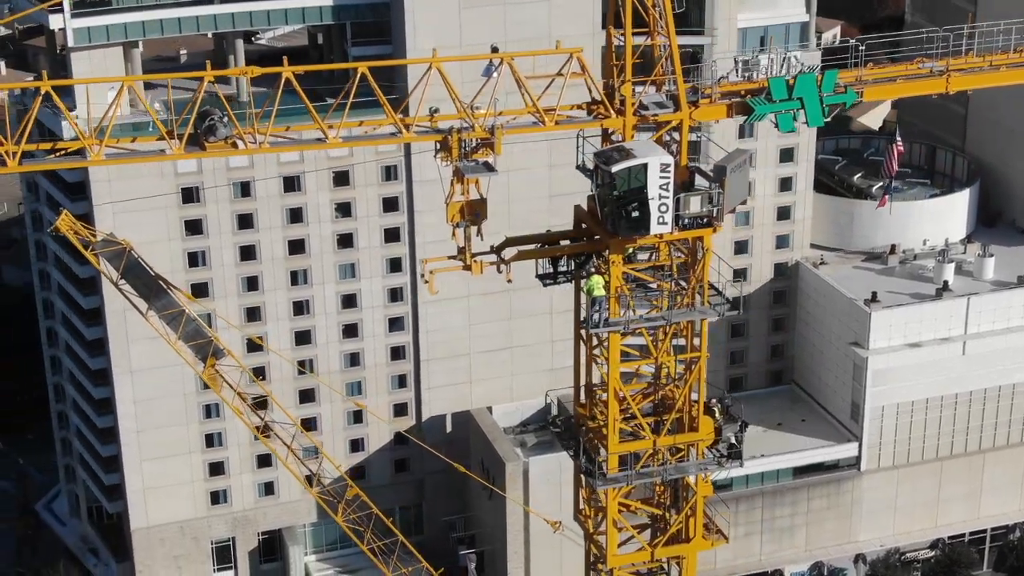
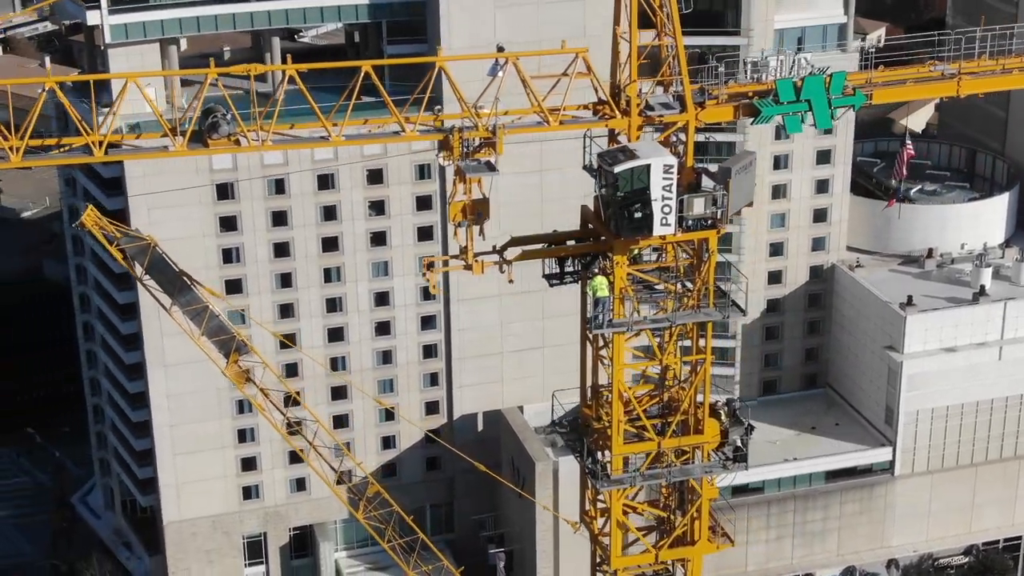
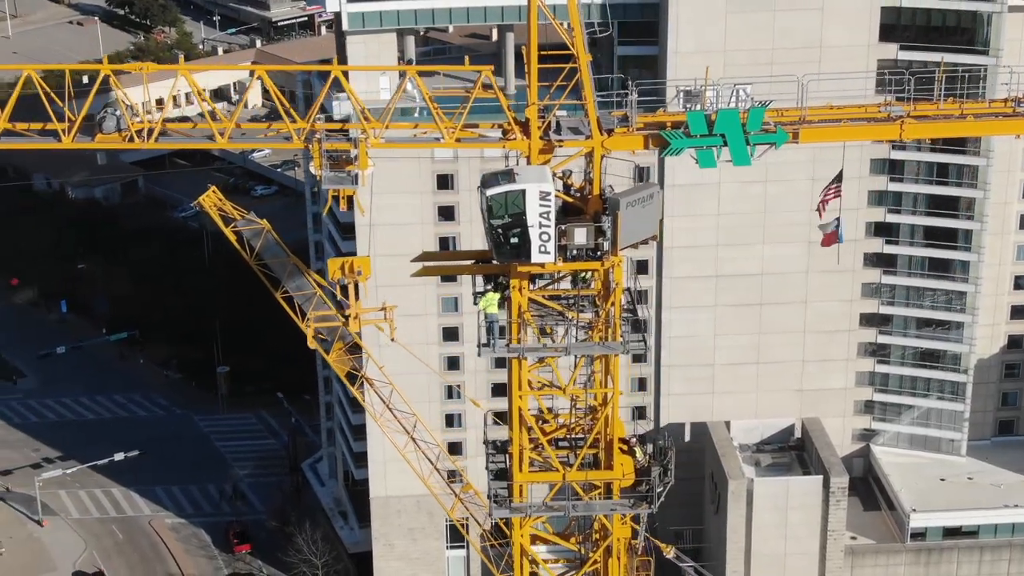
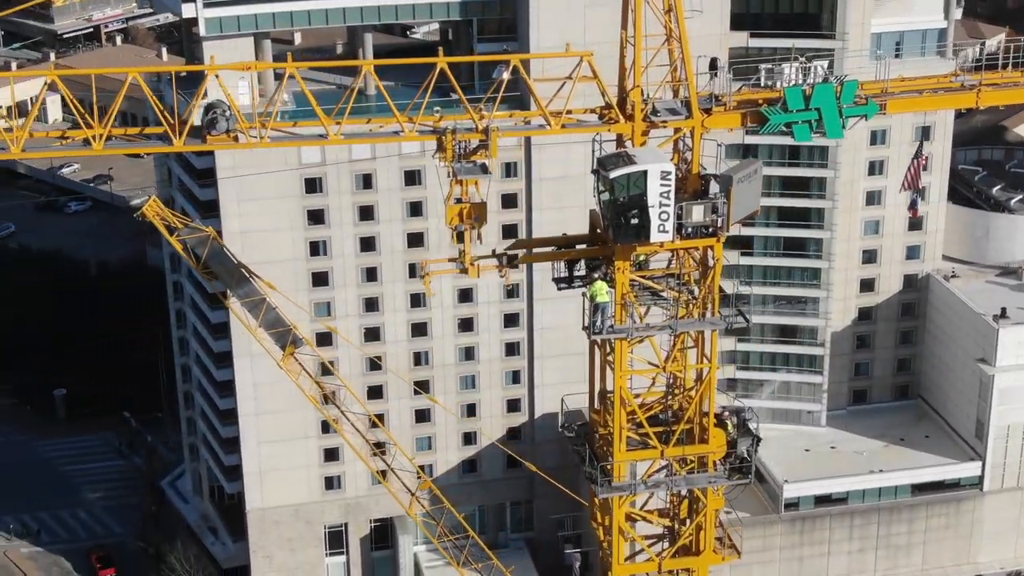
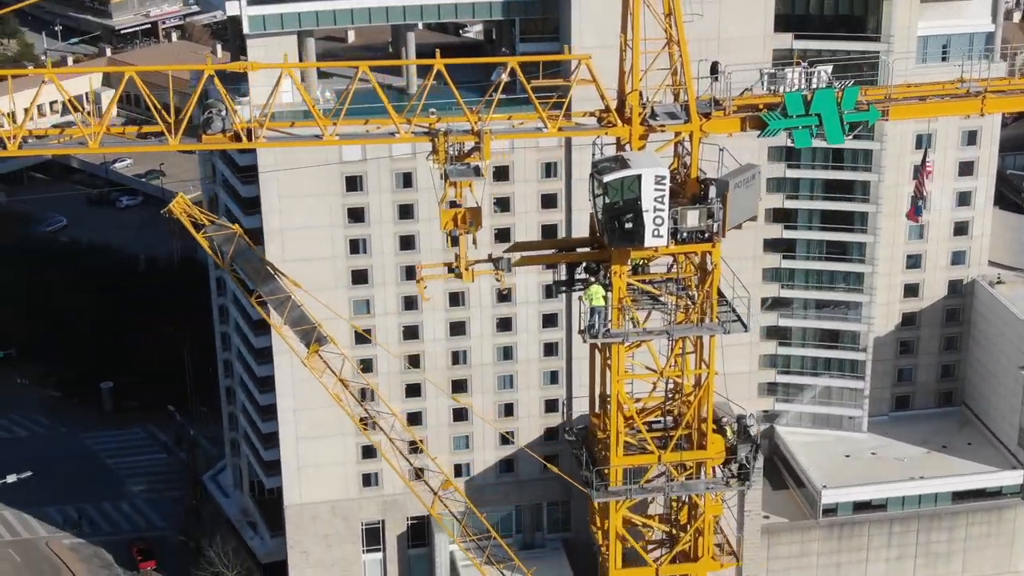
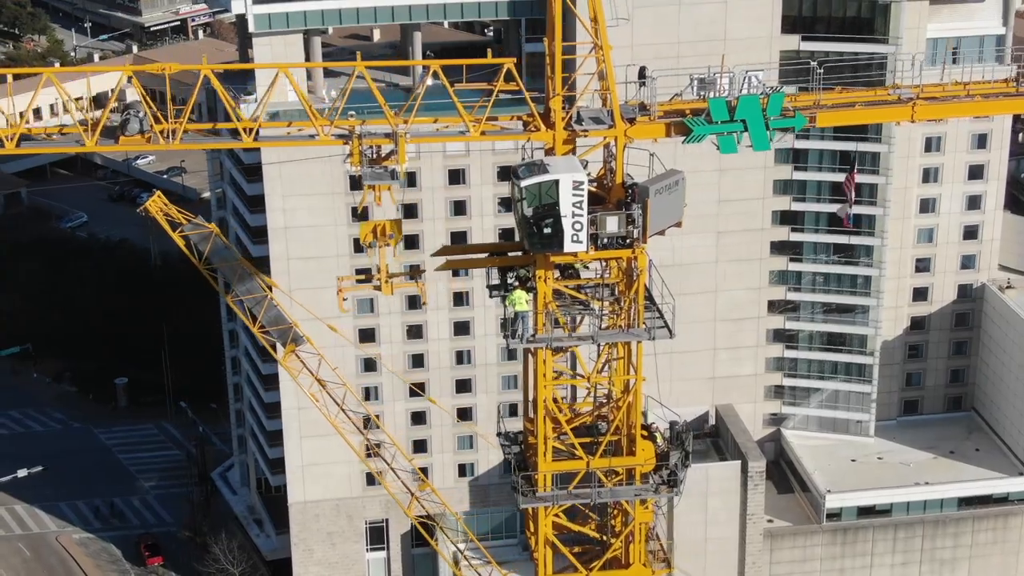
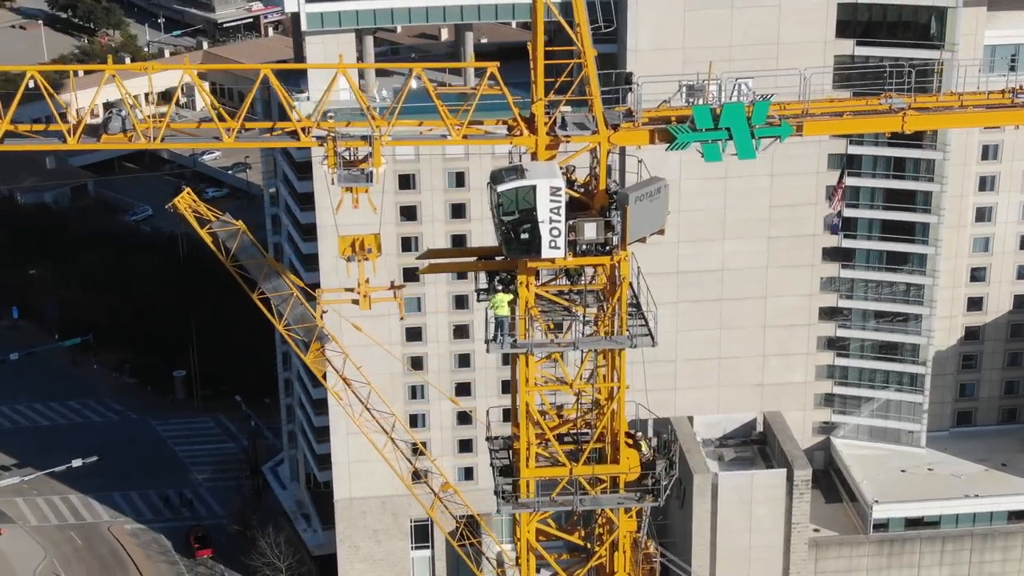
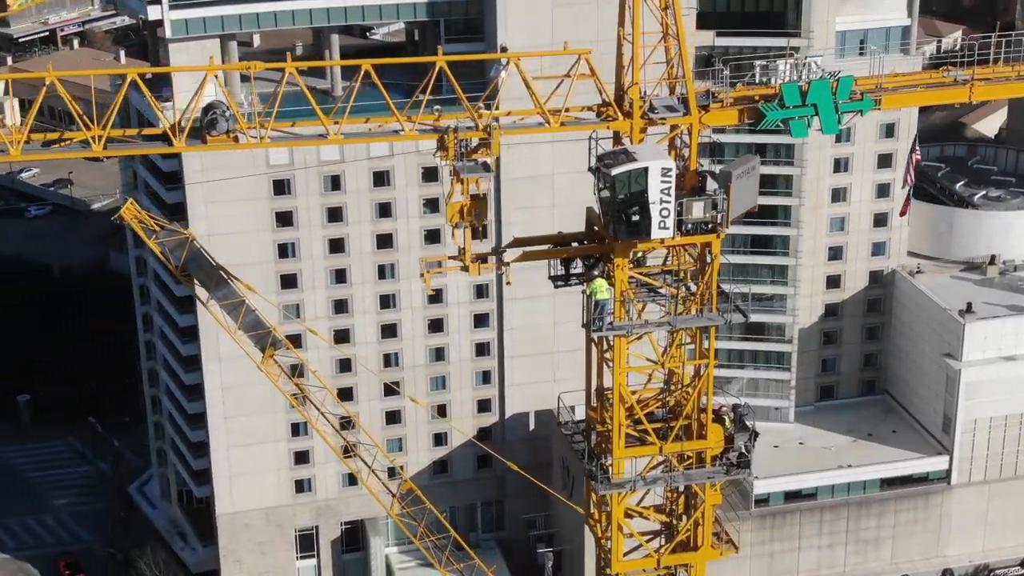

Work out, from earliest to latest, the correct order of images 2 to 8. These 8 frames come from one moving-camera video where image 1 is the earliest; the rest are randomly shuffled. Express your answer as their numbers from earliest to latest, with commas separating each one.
2, 8, 4, 5, 6, 7, 3
